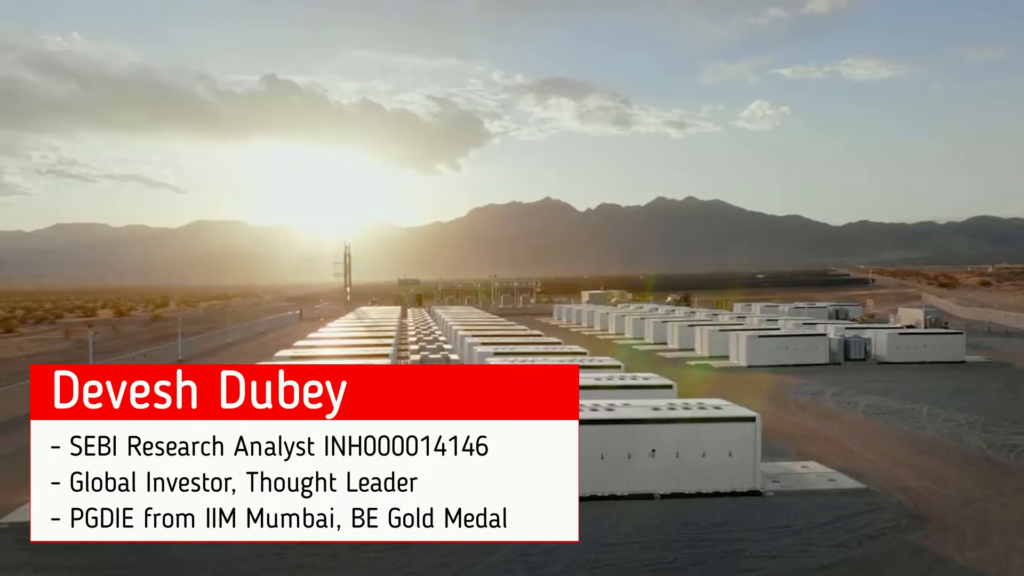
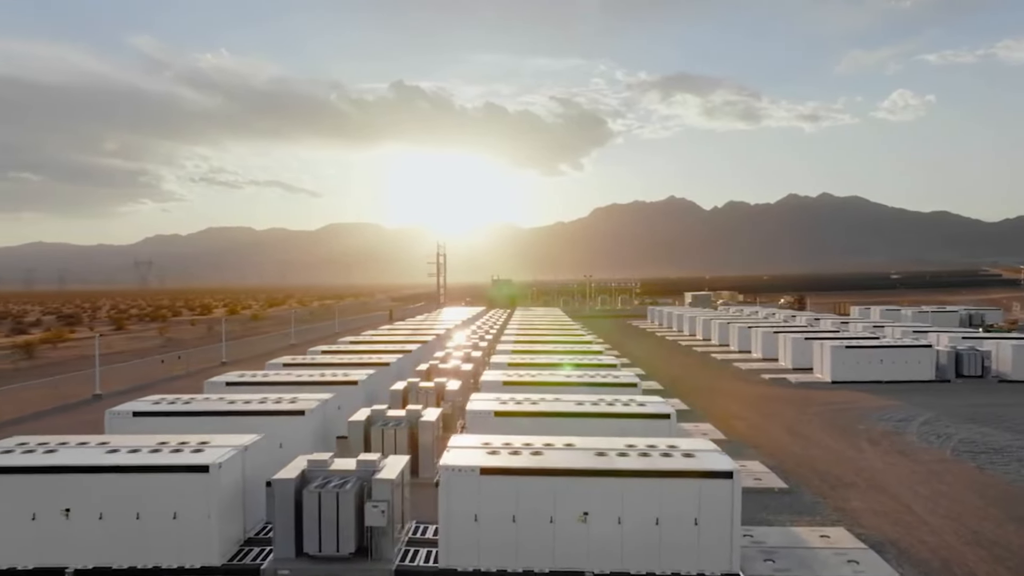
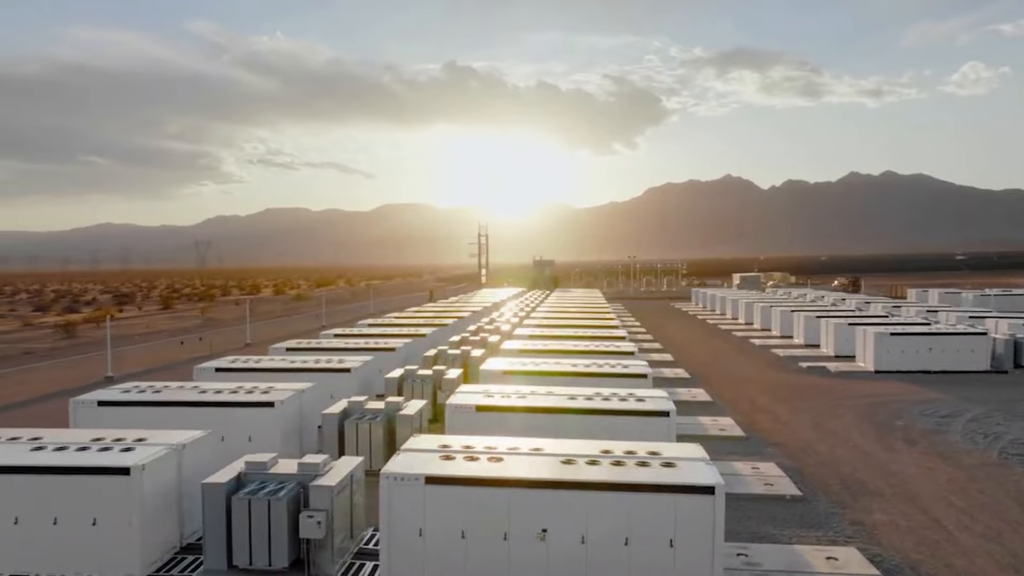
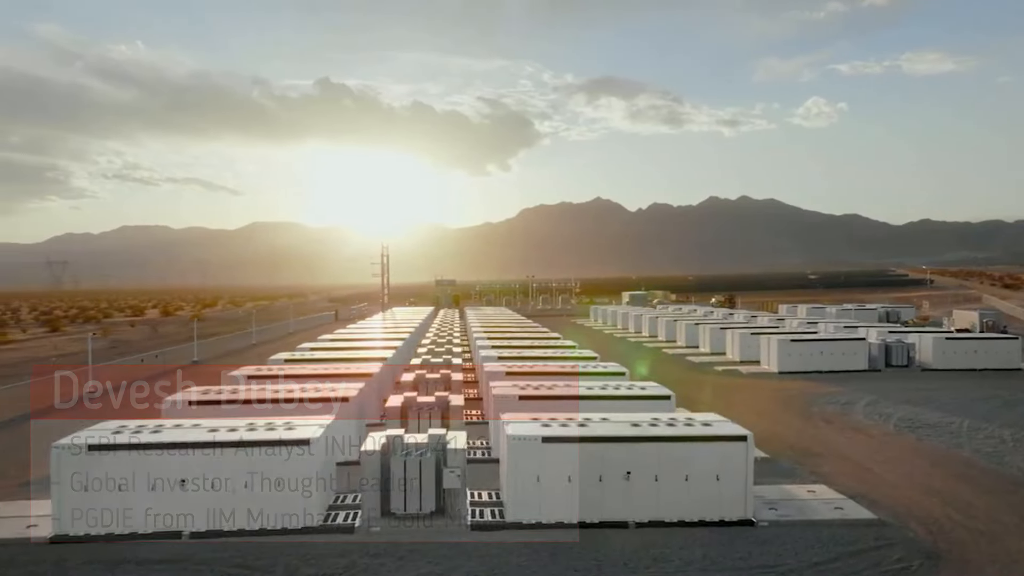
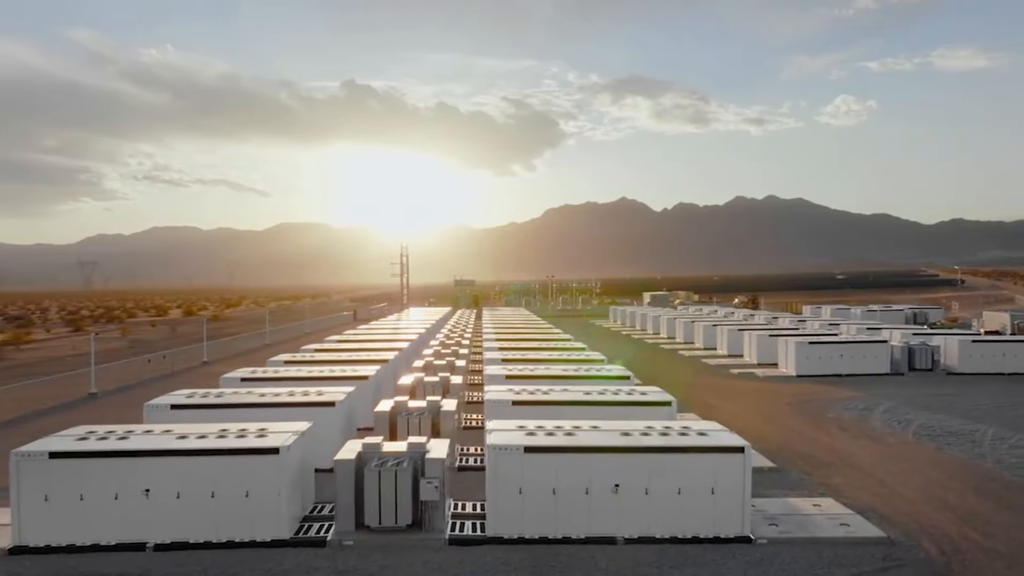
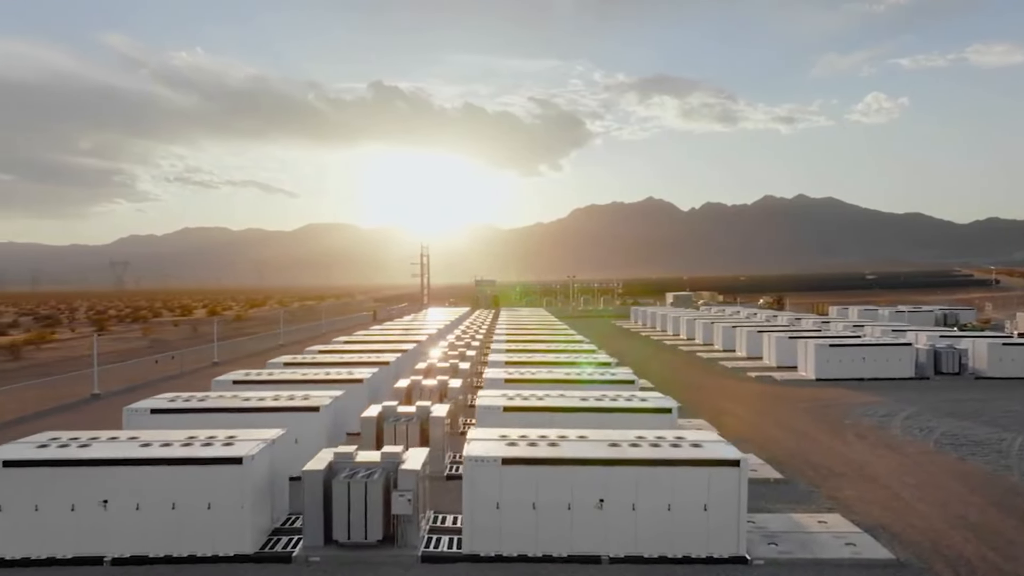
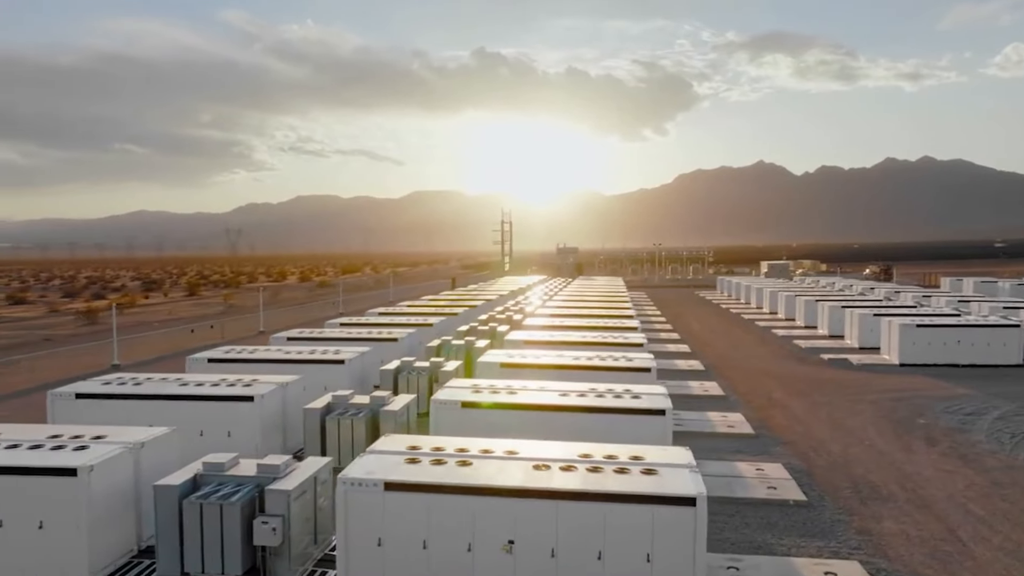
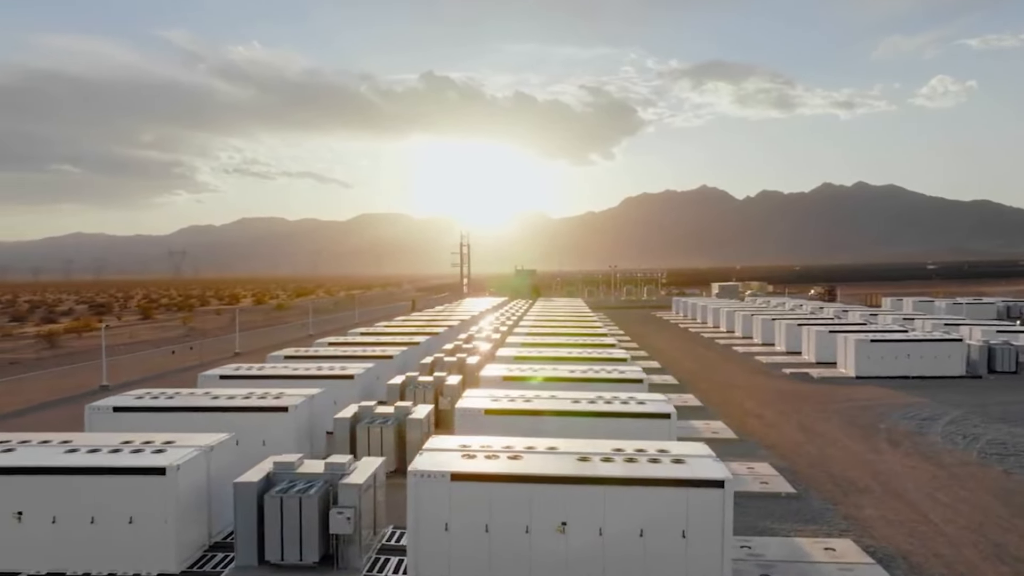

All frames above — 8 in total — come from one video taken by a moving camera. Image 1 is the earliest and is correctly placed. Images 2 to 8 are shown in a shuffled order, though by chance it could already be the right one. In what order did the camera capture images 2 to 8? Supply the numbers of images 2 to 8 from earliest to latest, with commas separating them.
4, 5, 6, 2, 8, 3, 7
